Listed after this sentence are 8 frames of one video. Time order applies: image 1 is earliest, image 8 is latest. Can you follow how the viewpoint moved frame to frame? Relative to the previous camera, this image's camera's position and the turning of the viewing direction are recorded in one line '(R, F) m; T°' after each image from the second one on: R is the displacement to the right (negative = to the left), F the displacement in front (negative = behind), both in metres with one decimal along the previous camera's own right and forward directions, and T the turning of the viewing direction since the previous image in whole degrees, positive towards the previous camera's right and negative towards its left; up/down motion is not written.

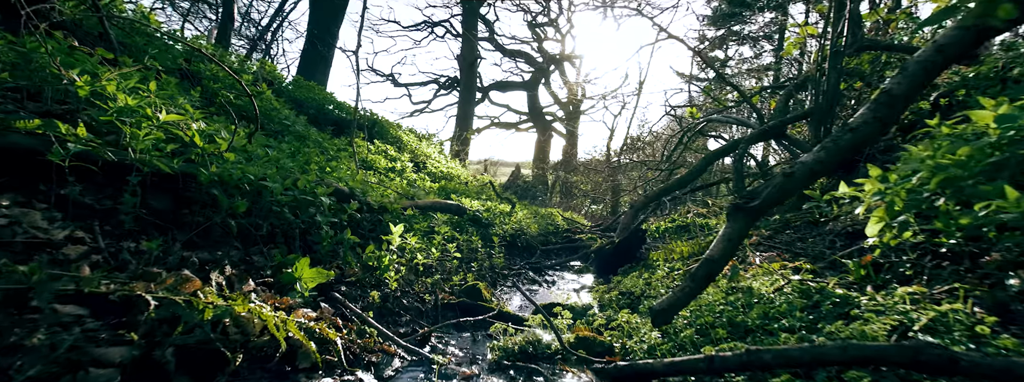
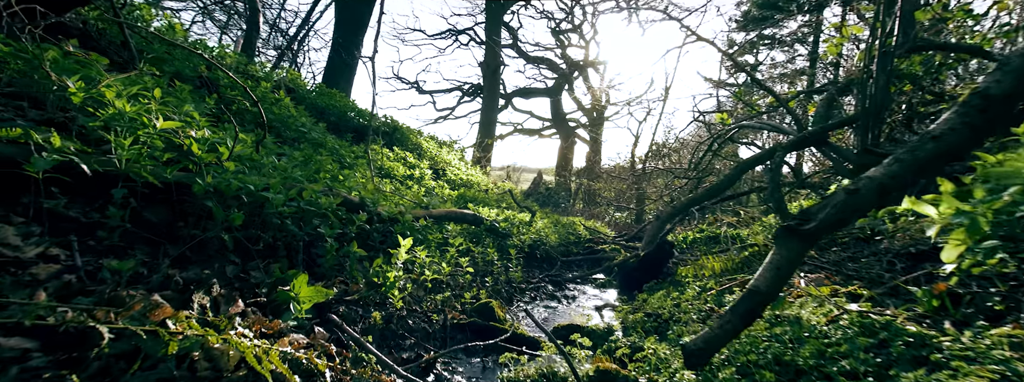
(+0.1, +0.3) m; -3°
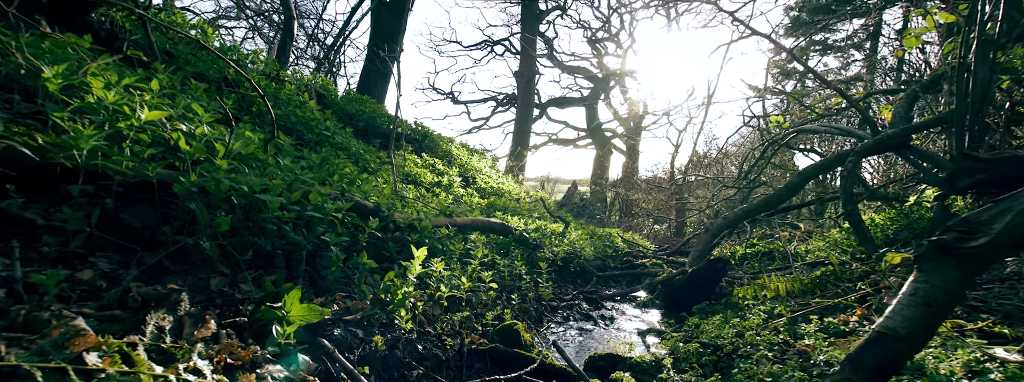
(0.0, +0.5) m; -4°
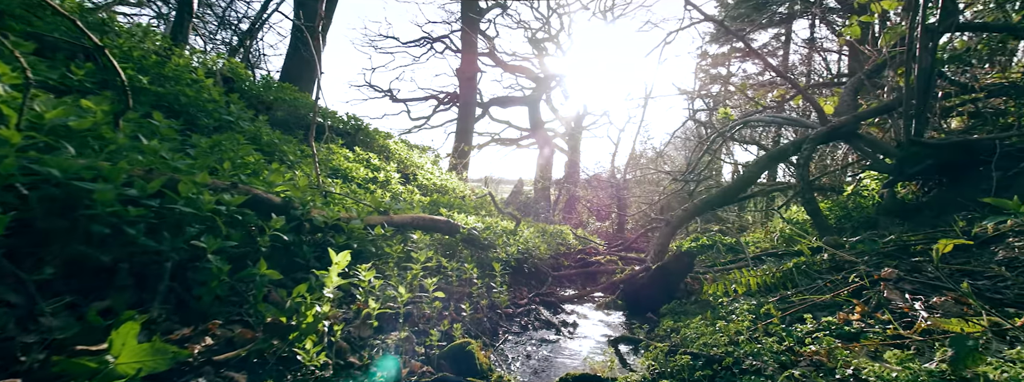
(0.0, +0.7) m; +7°
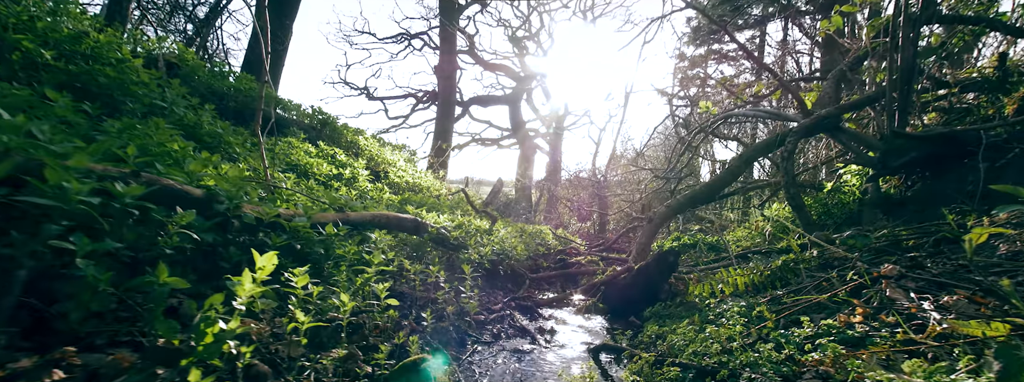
(+0.1, +0.4) m; +2°
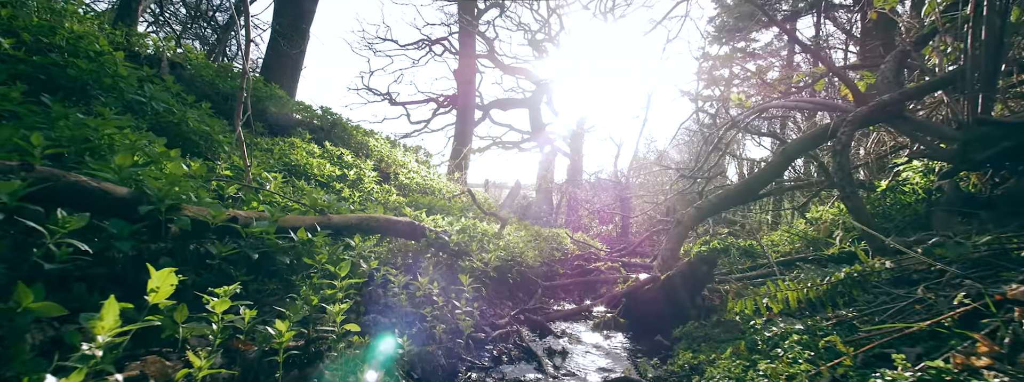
(+0.1, +0.6) m; -3°
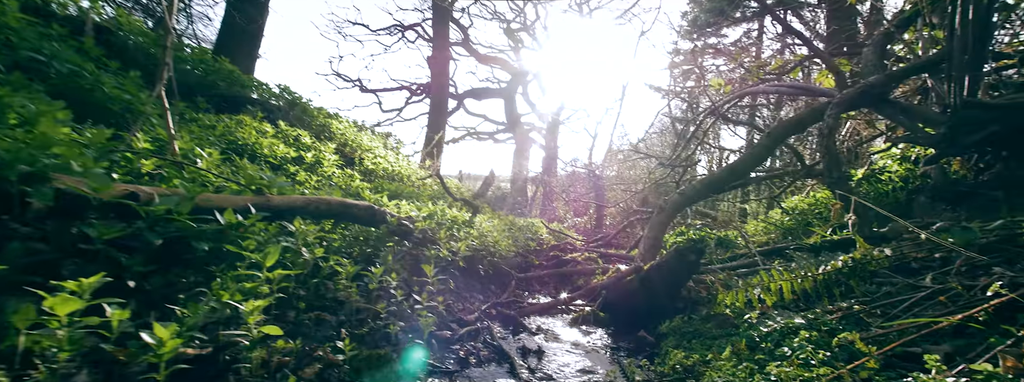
(0.0, +0.4) m; +3°
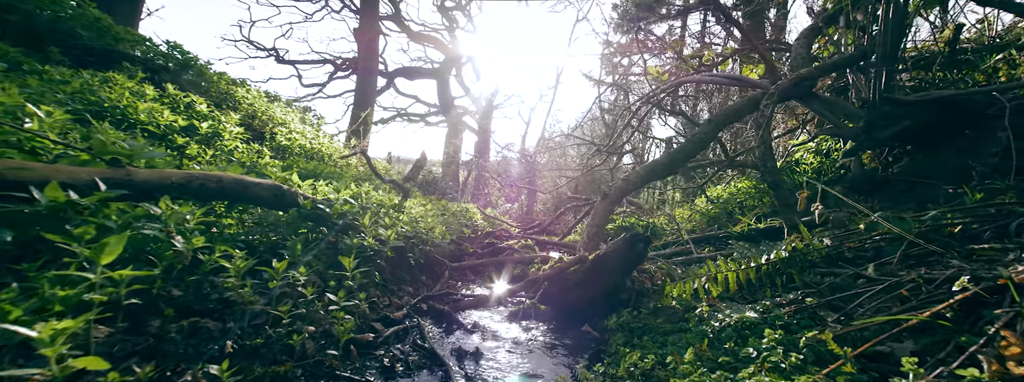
(0.0, +0.4) m; +9°
